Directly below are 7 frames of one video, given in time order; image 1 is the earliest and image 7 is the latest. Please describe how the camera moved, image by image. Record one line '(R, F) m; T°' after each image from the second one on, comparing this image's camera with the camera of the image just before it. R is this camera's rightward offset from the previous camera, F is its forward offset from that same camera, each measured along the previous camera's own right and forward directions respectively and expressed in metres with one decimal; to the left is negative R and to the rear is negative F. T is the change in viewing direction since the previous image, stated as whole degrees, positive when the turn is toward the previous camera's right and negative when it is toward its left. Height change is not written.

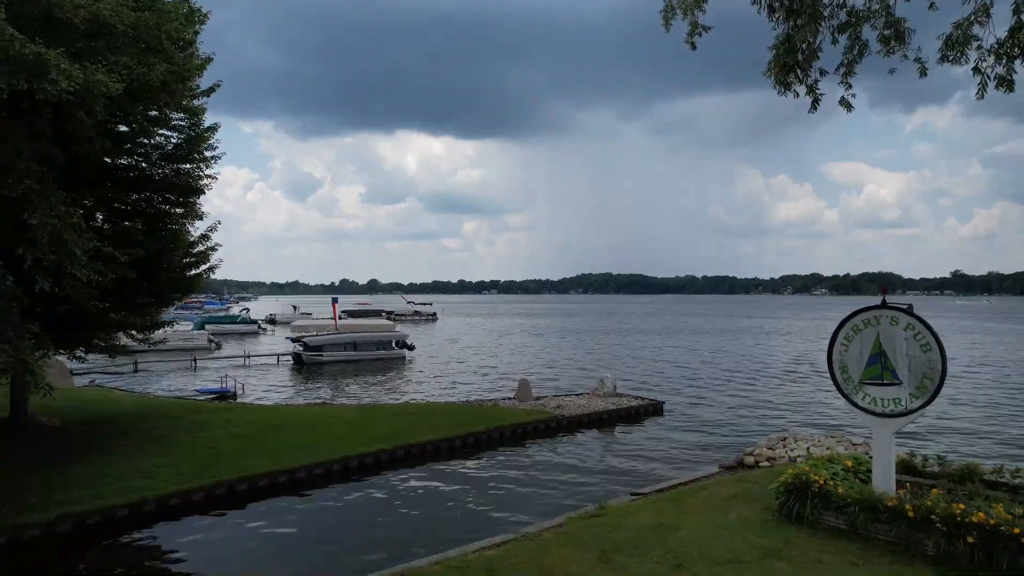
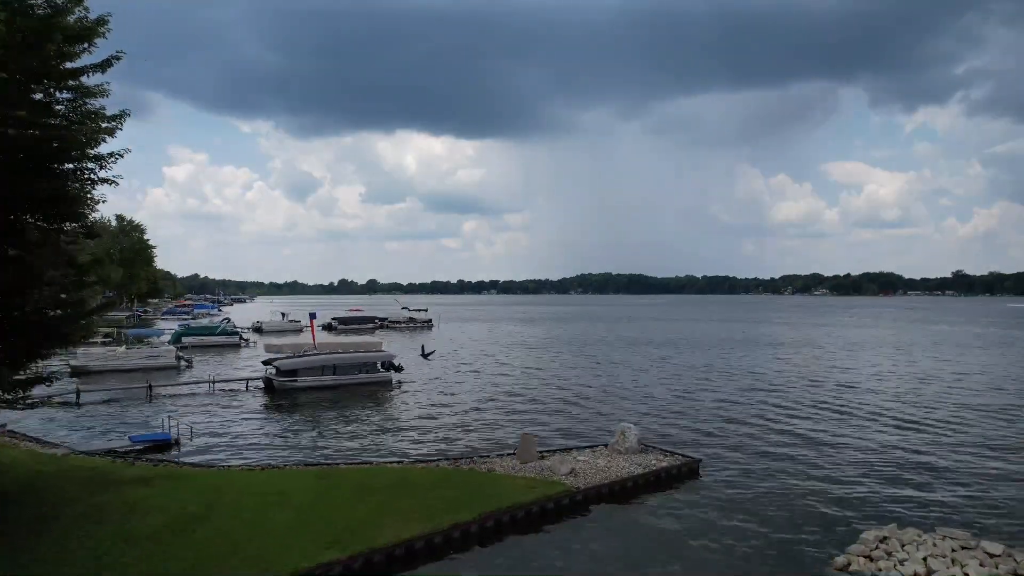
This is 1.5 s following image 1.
(0.0, +4.7) m; 0°
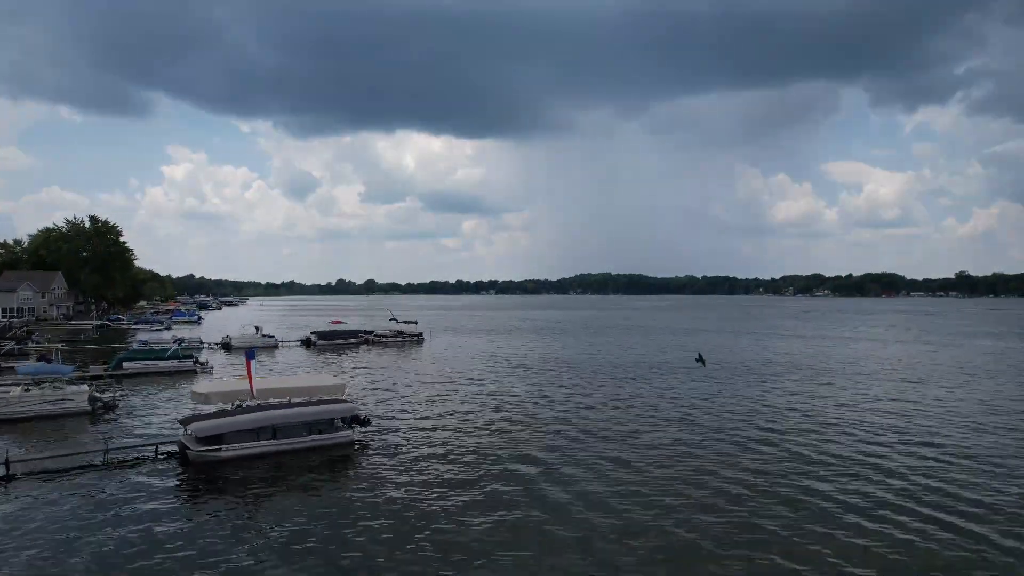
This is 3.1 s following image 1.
(-0.1, +9.3) m; 0°
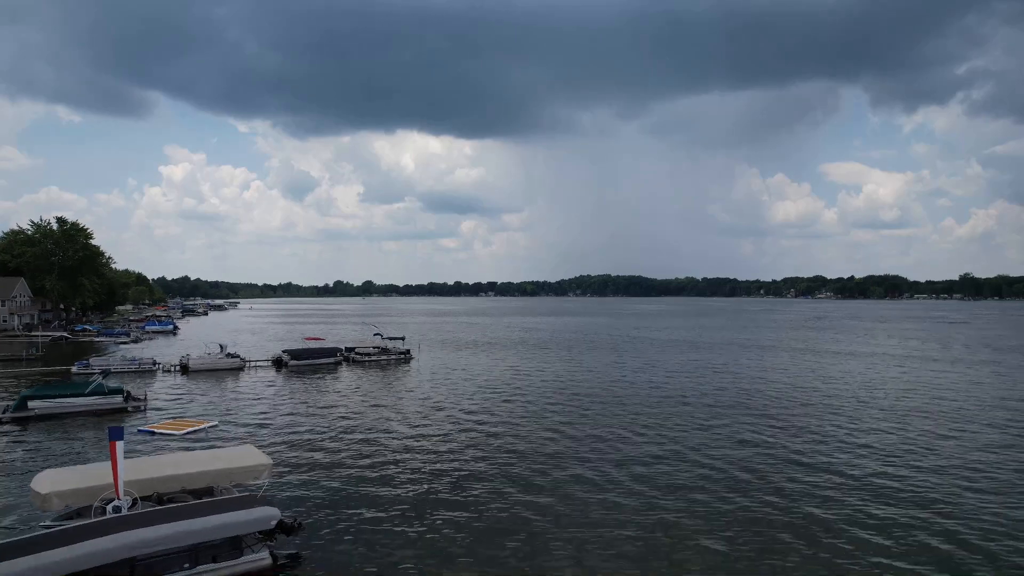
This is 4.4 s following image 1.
(-0.1, +10.1) m; 0°
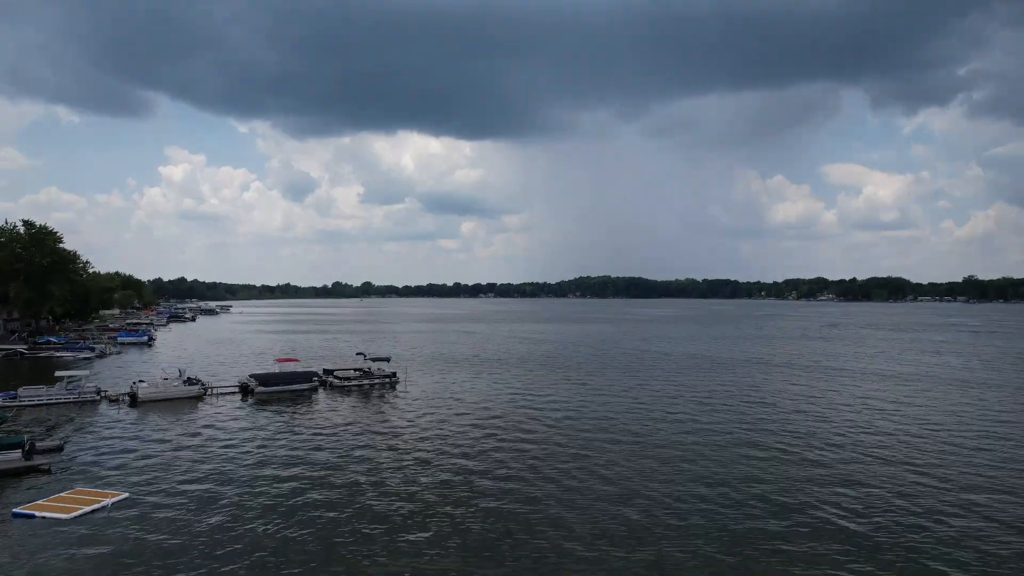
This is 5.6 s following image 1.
(0.0, +9.1) m; 0°
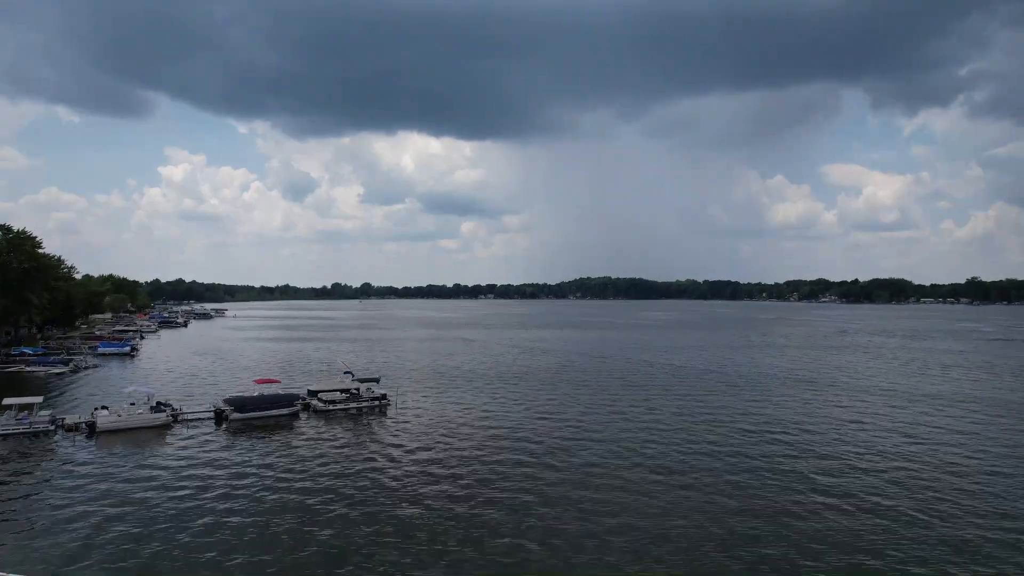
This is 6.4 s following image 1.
(-0.1, +5.8) m; 0°
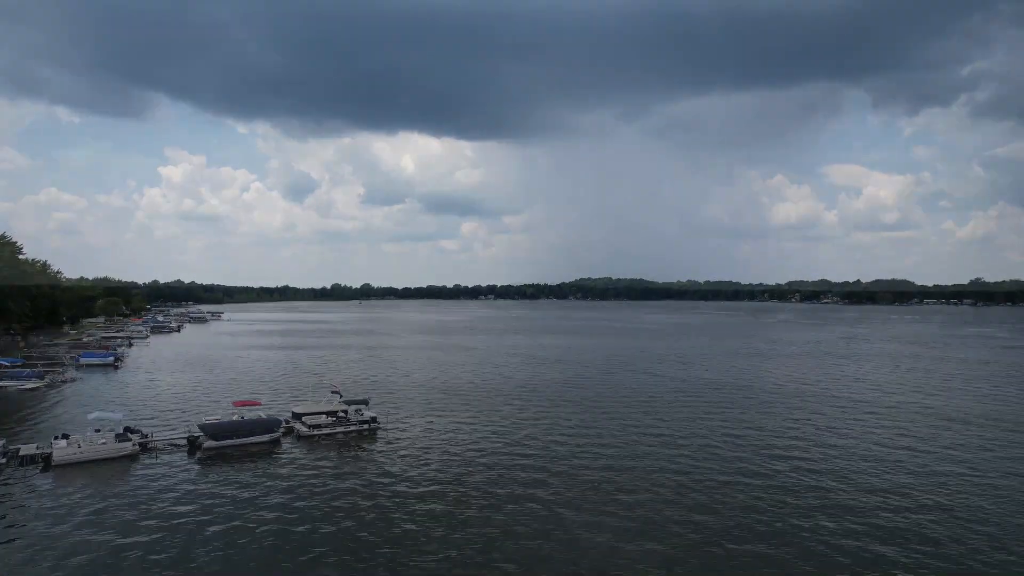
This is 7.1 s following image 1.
(-0.1, +5.1) m; 0°
